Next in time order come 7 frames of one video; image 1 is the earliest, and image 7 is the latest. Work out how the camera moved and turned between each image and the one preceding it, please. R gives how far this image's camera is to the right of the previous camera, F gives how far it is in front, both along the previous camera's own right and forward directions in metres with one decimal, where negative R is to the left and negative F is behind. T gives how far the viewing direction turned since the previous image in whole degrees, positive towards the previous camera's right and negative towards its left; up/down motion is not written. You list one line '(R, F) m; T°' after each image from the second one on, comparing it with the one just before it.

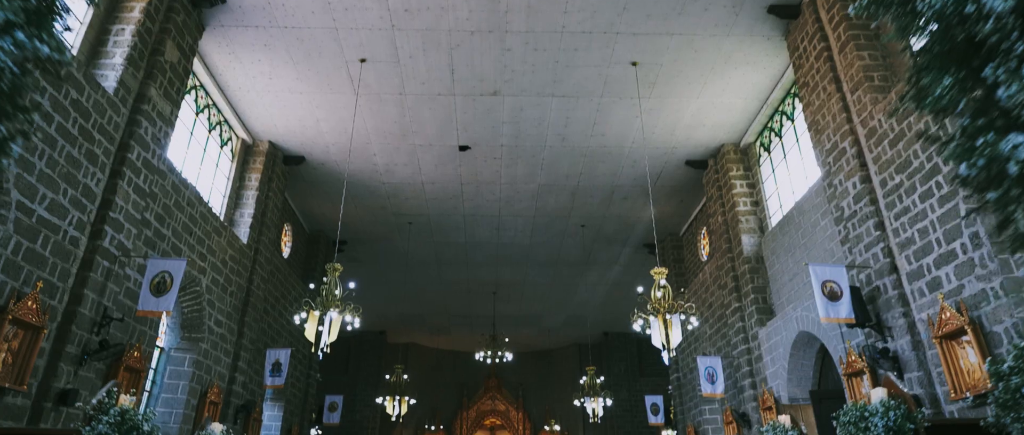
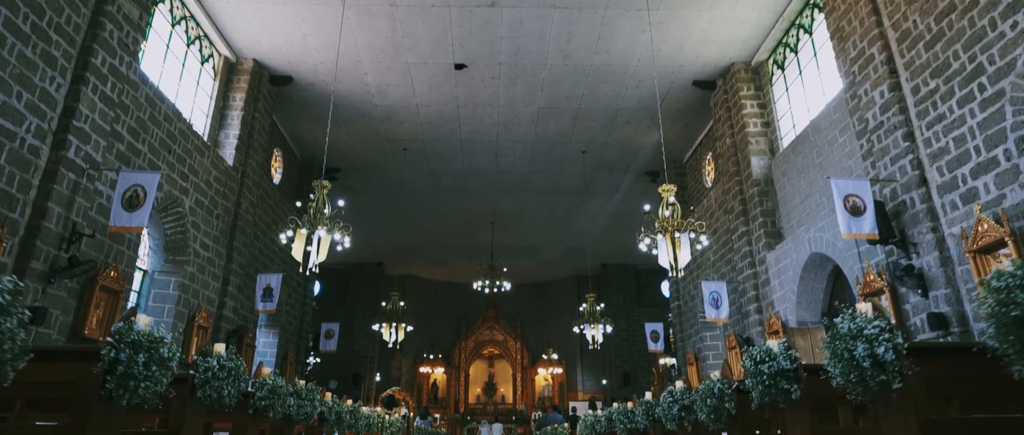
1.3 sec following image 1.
(0.0, +0.5) m; 0°
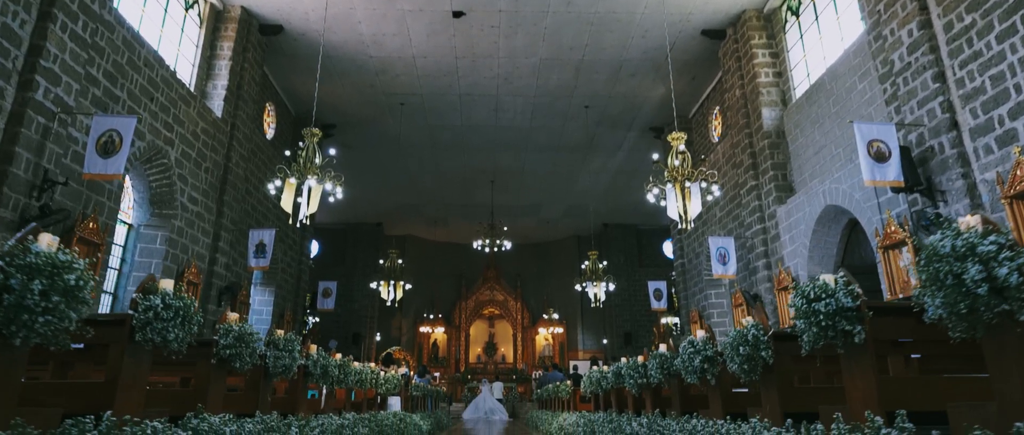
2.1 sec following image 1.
(0.0, +0.4) m; 0°
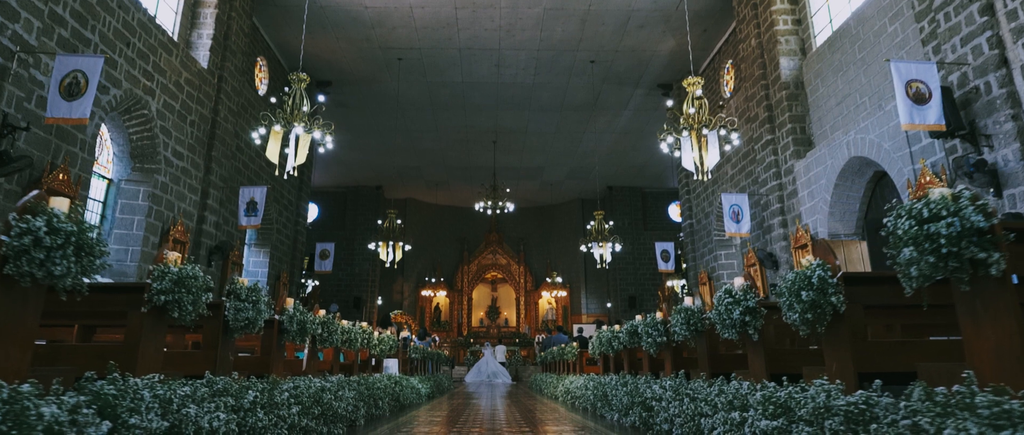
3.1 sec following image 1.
(0.0, +0.5) m; 0°
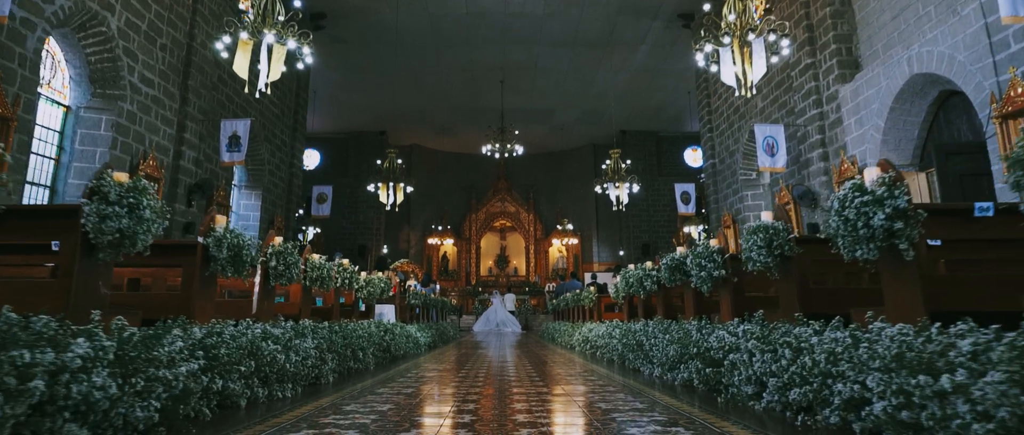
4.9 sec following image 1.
(0.0, +1.0) m; -1°
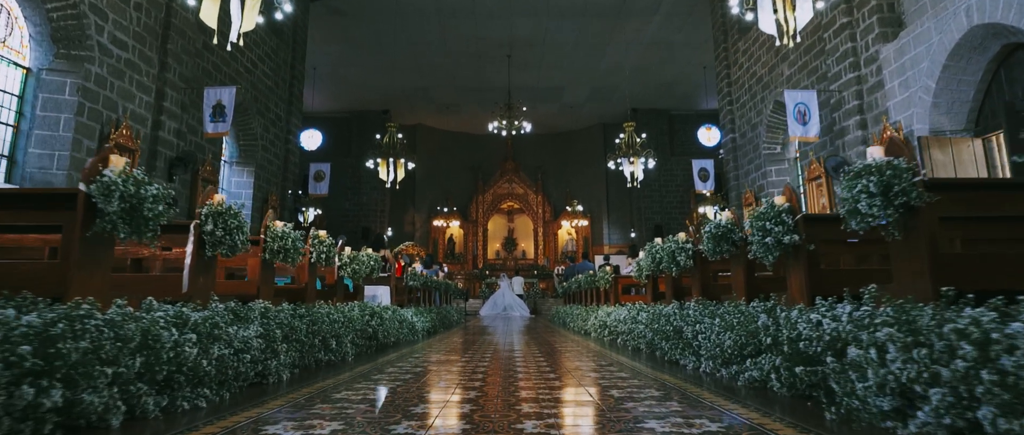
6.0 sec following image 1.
(0.0, +0.7) m; -1°
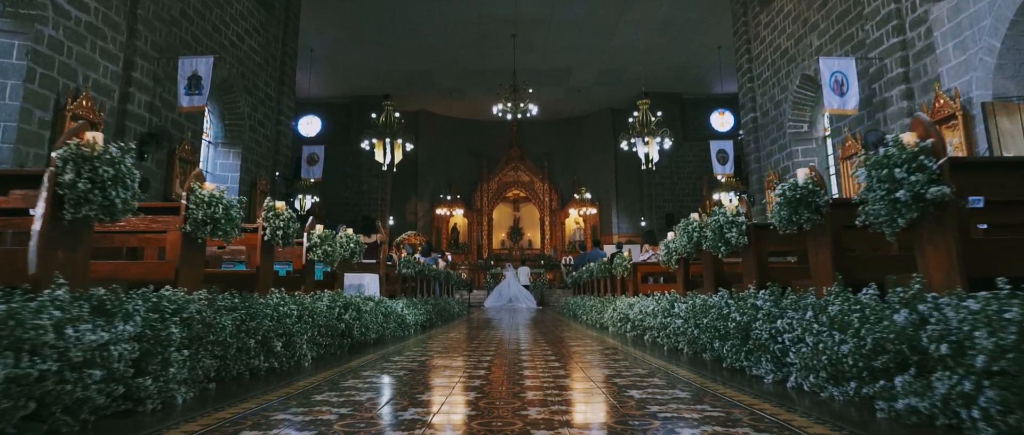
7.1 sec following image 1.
(0.0, +0.8) m; -1°
